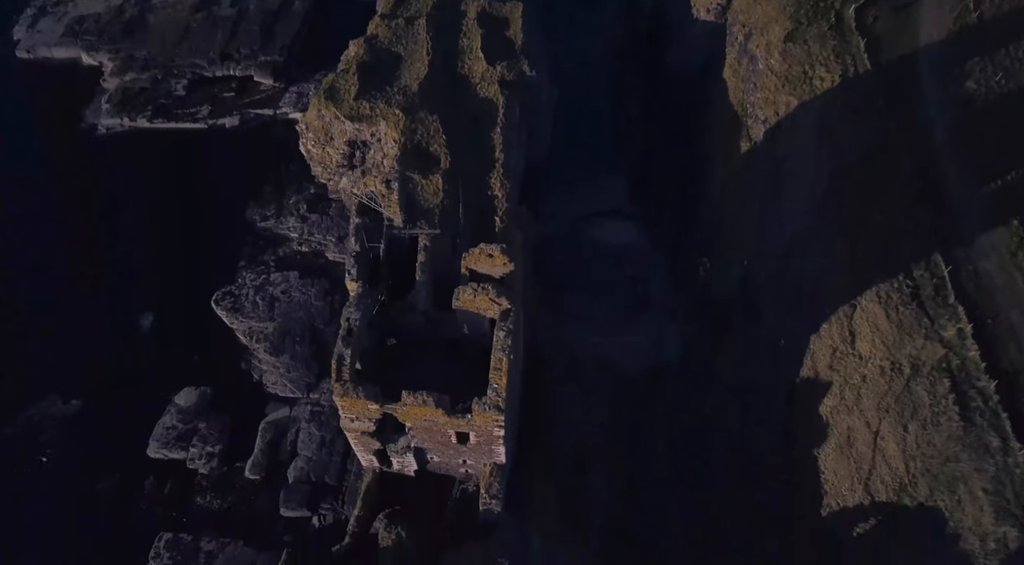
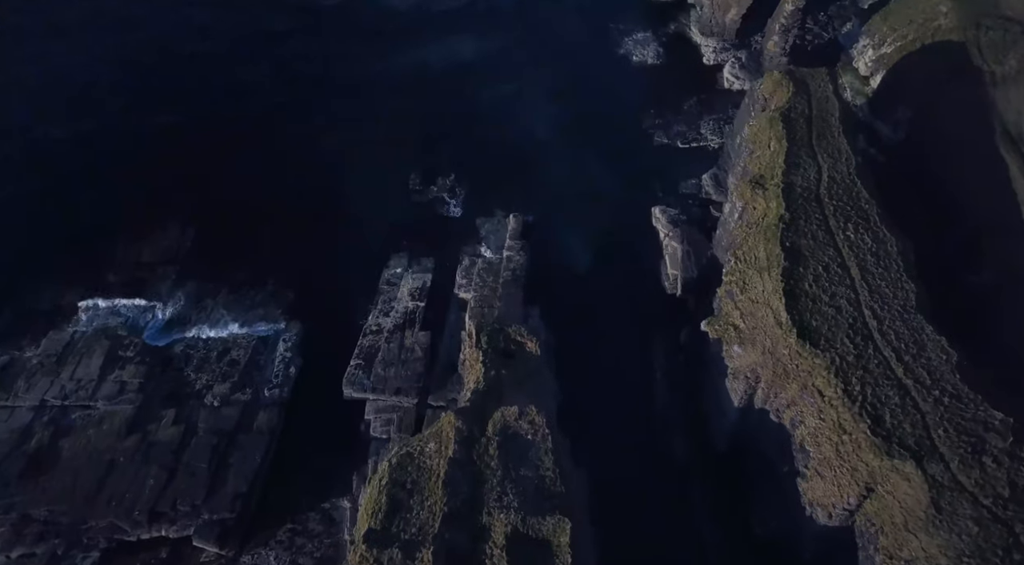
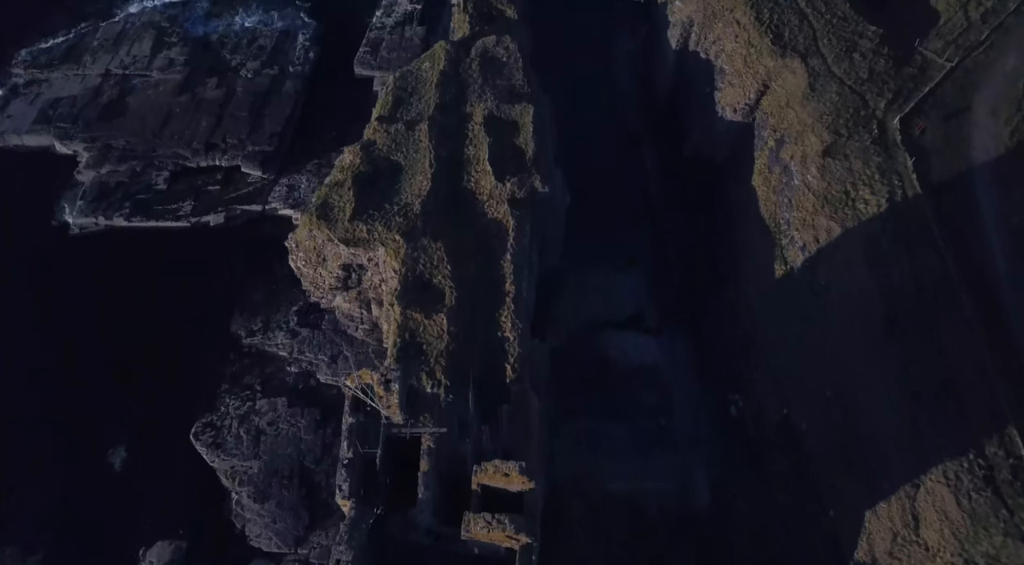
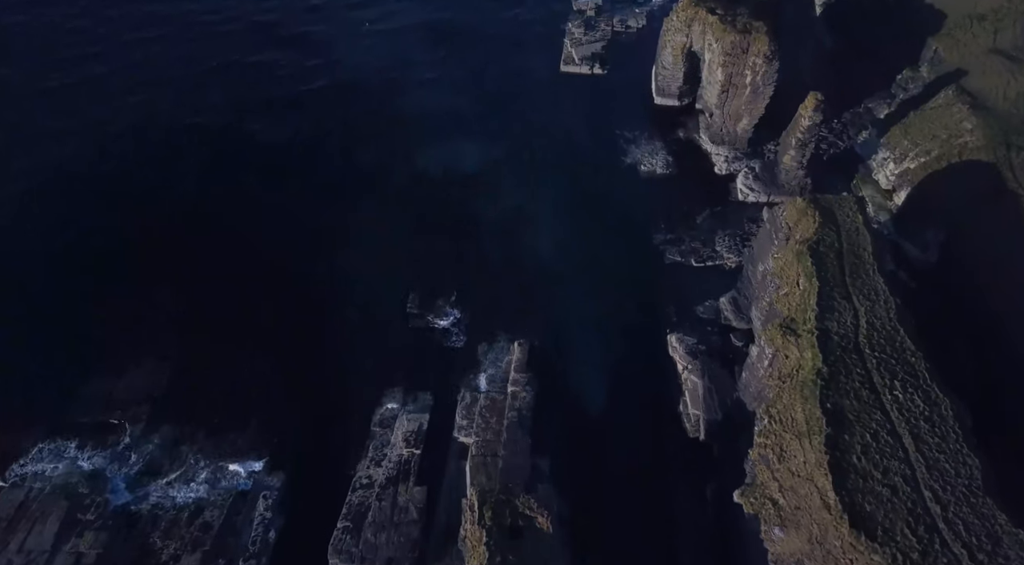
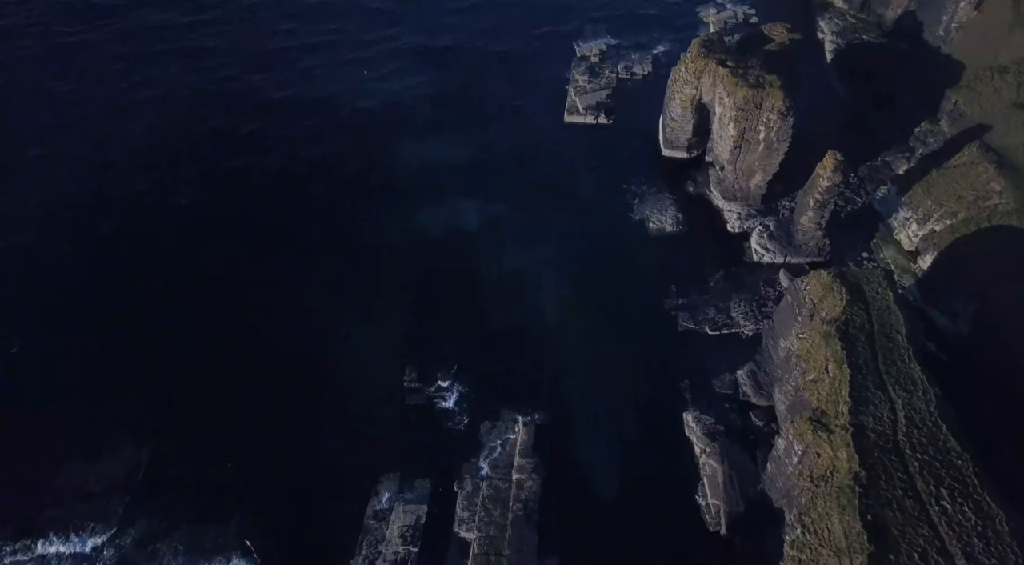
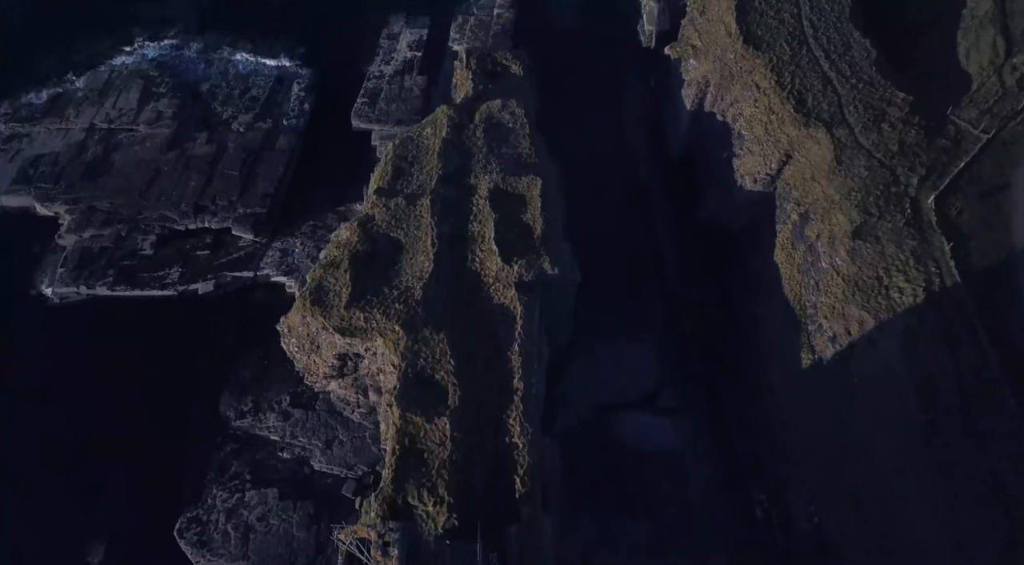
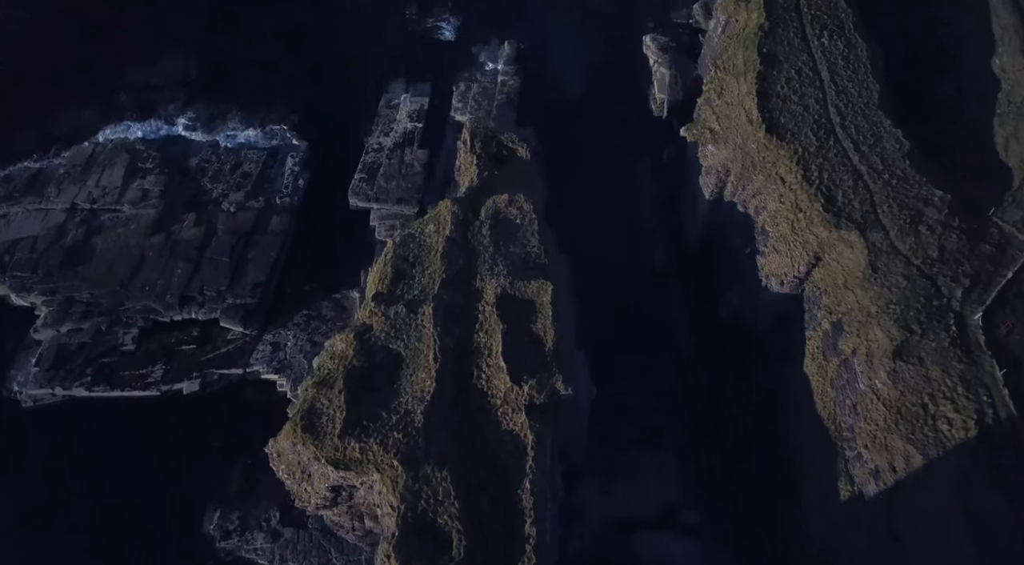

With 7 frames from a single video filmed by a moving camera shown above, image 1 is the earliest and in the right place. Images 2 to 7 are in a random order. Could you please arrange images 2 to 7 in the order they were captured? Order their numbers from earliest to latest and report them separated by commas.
3, 6, 7, 2, 4, 5
